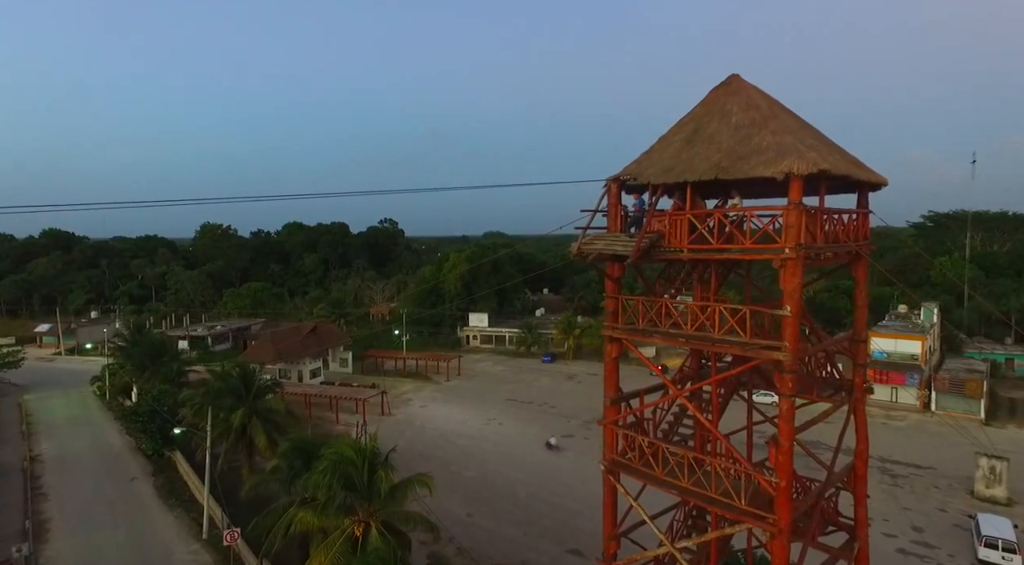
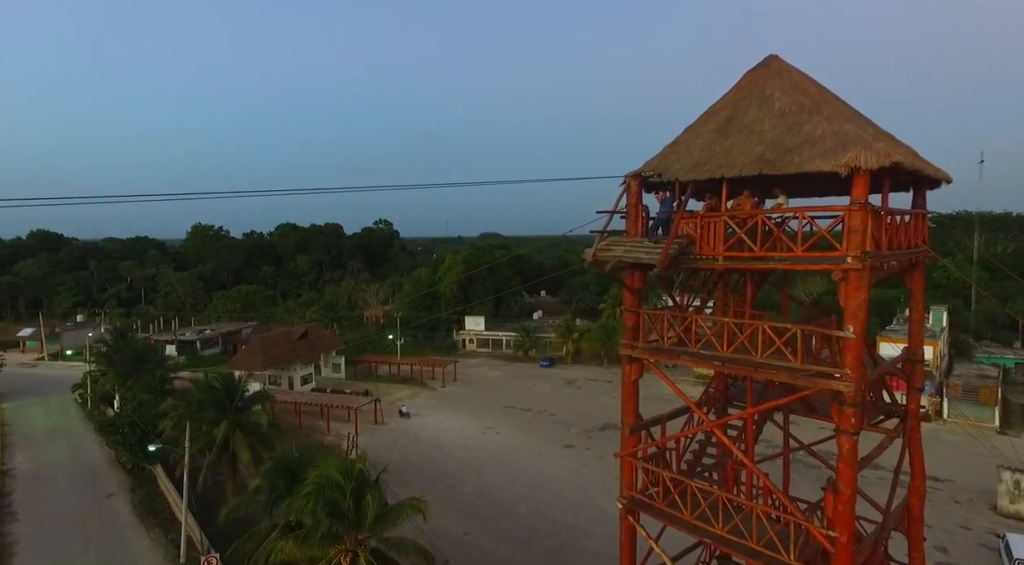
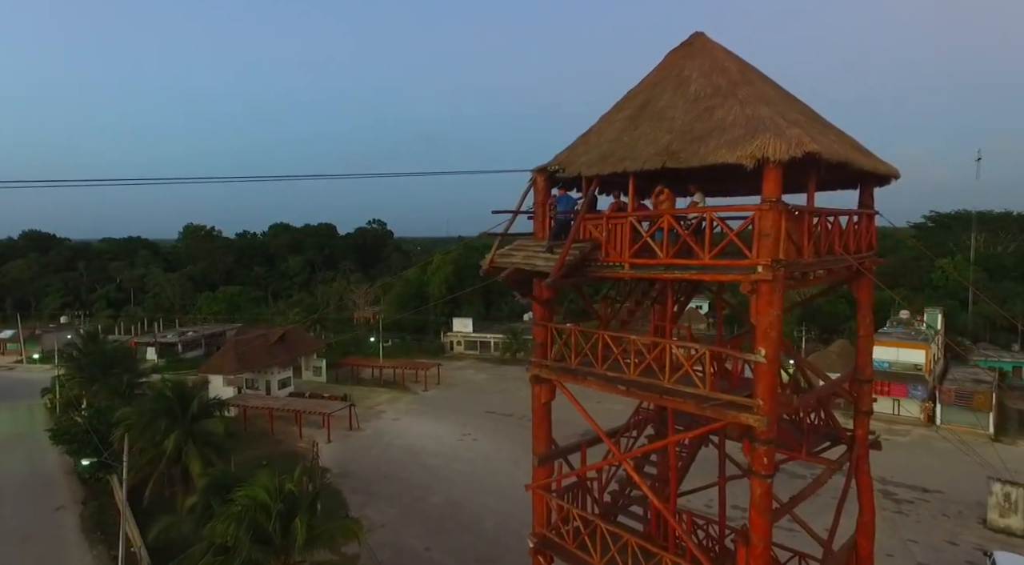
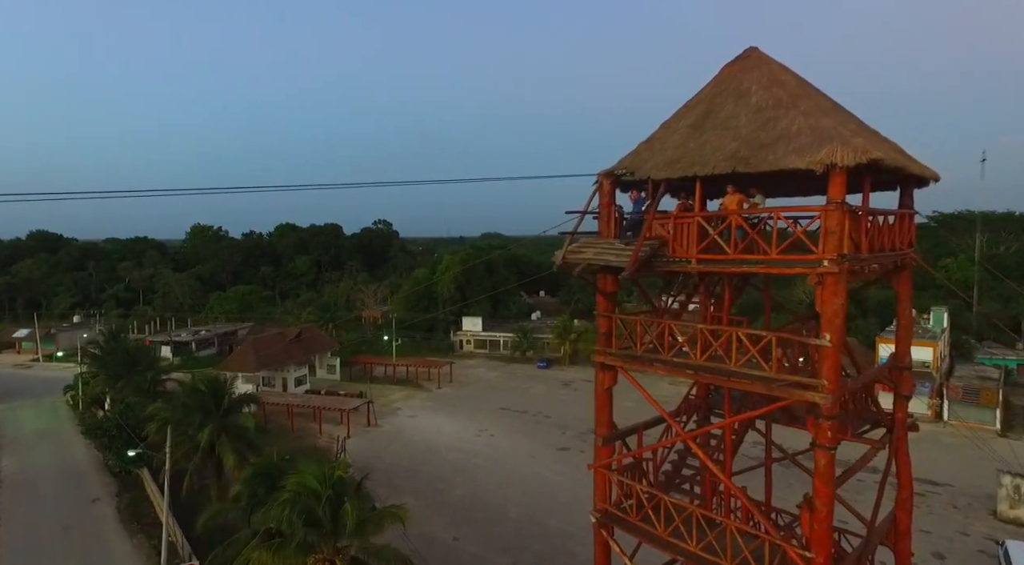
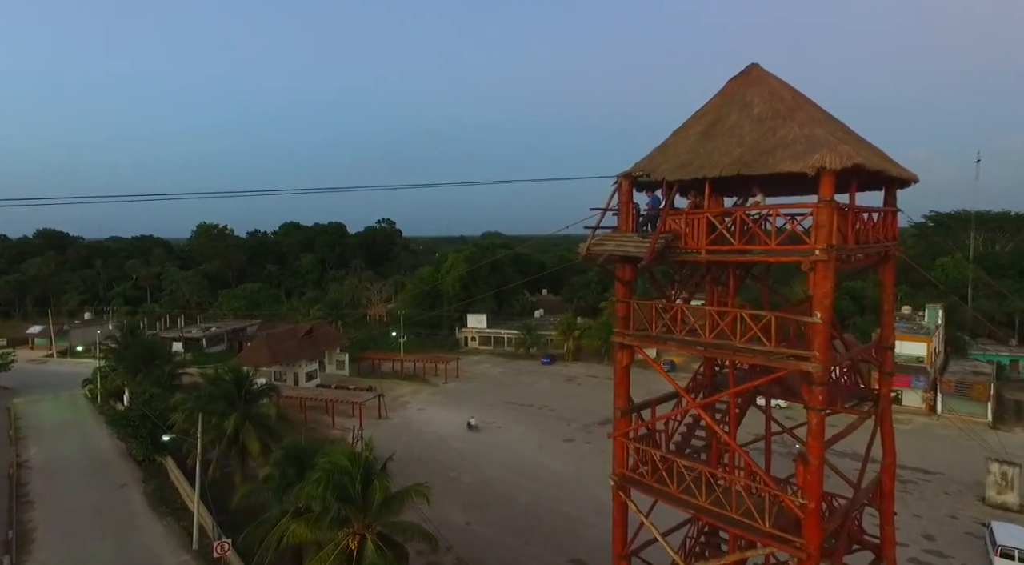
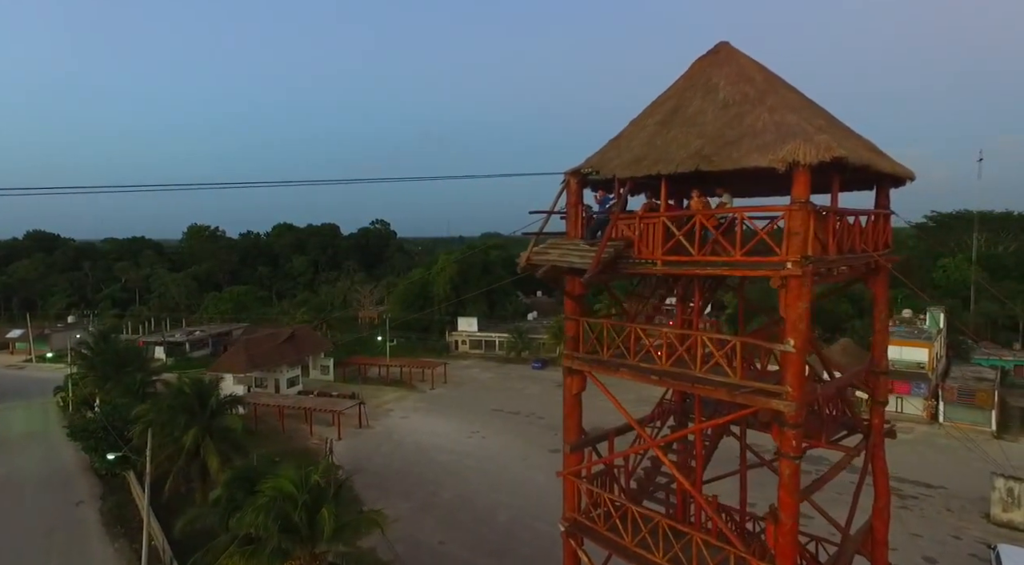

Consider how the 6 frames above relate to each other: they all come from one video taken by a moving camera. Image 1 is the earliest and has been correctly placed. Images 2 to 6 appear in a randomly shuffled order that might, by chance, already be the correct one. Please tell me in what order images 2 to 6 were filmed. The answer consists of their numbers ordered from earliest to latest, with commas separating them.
5, 2, 4, 6, 3
